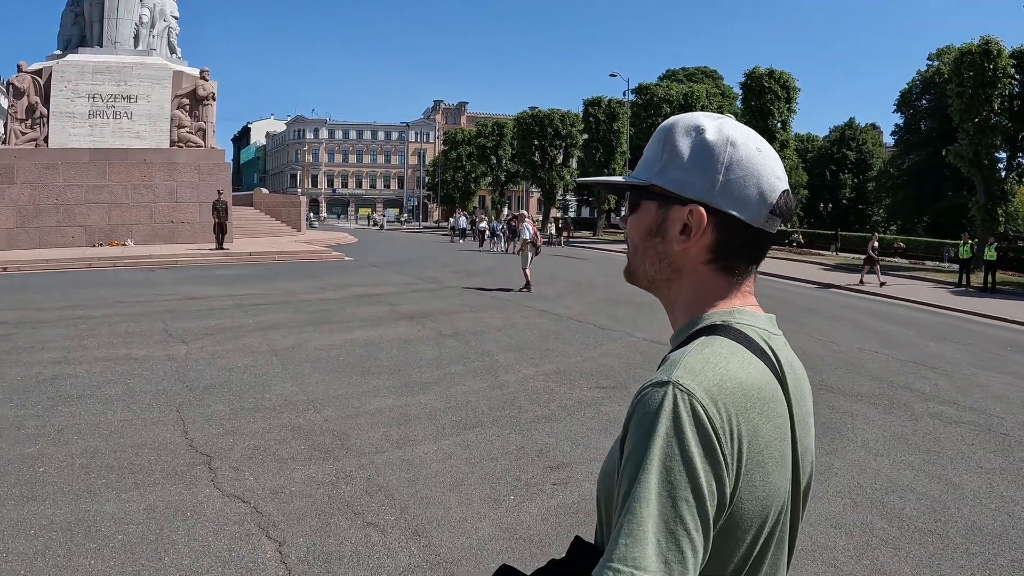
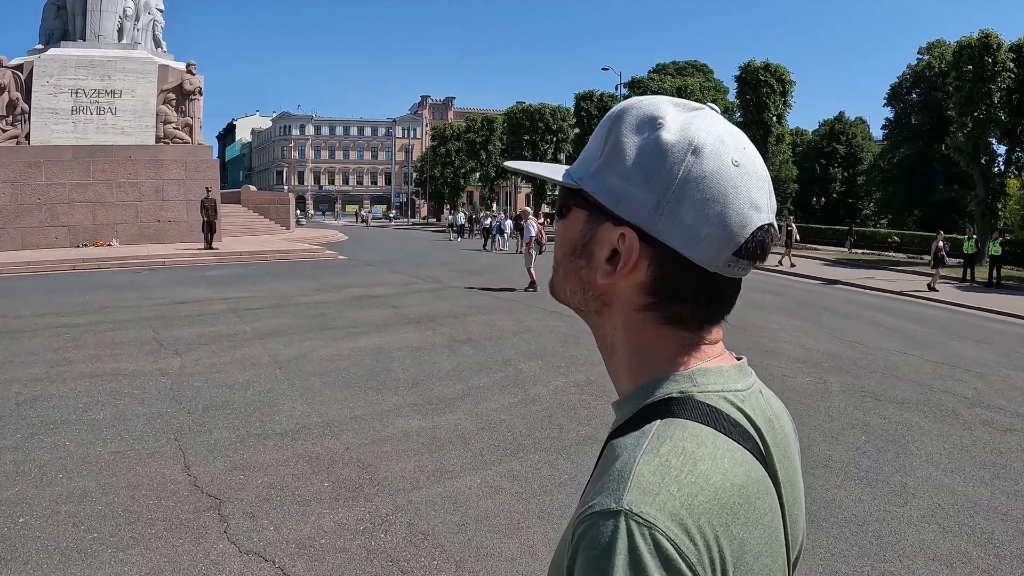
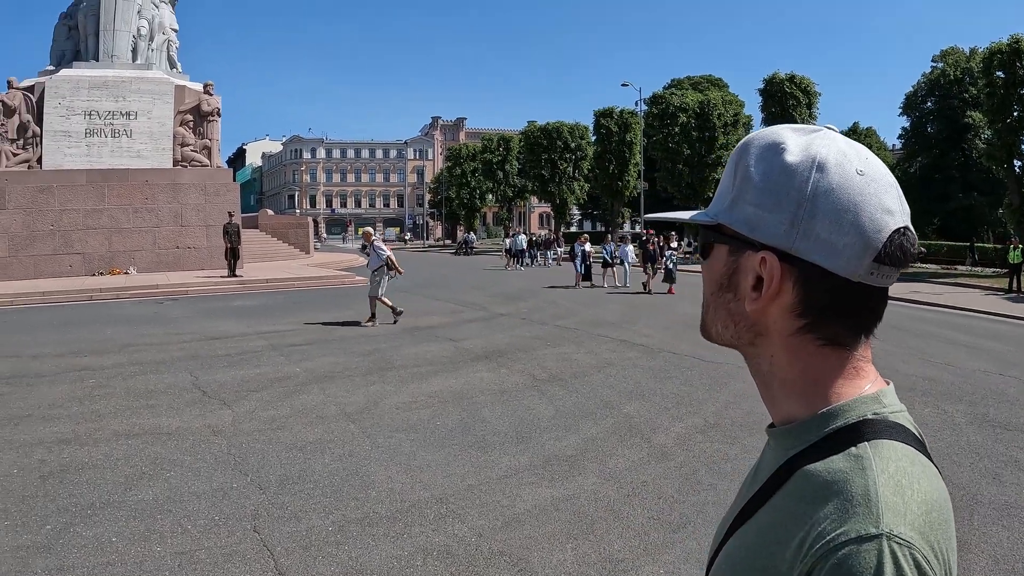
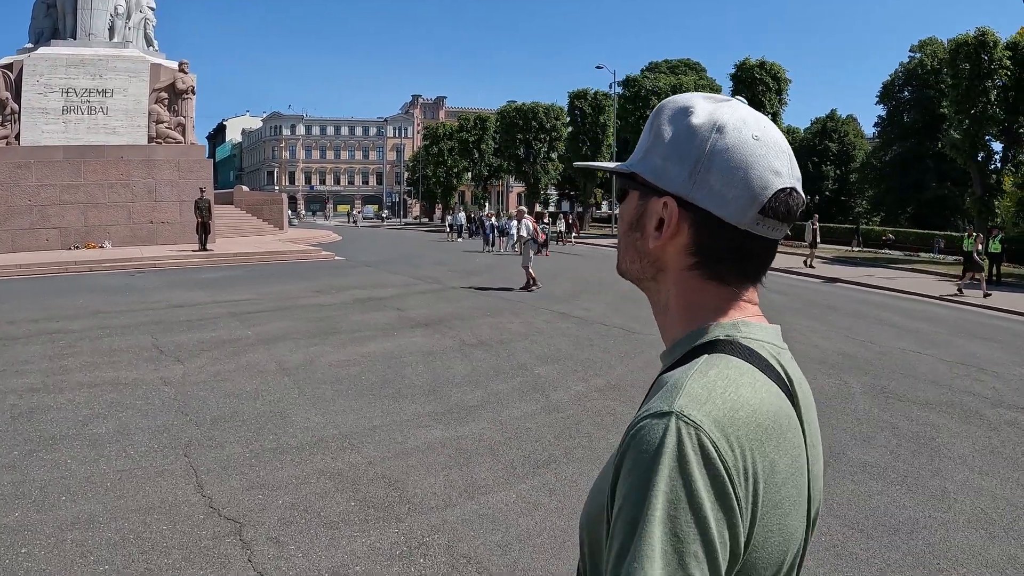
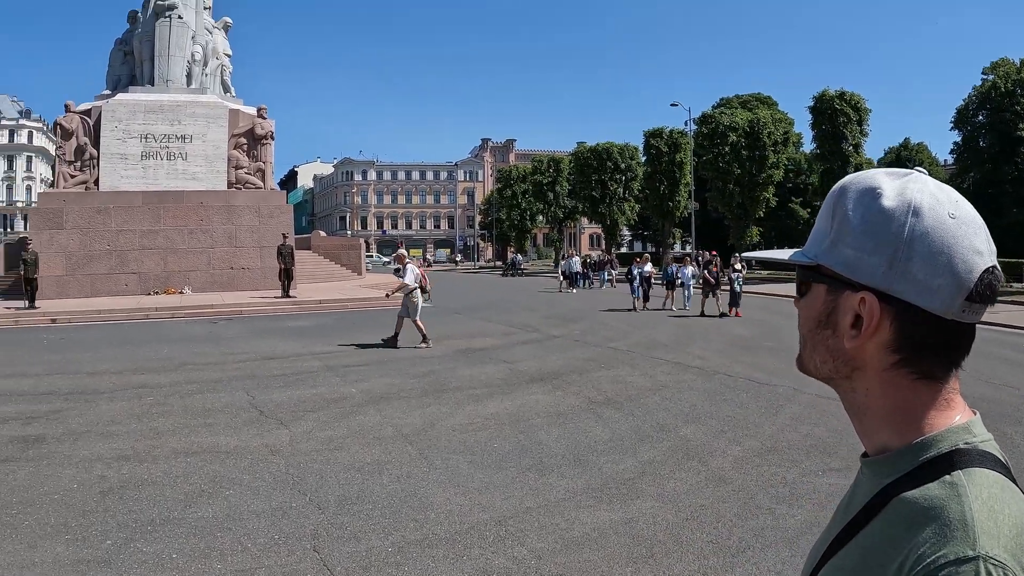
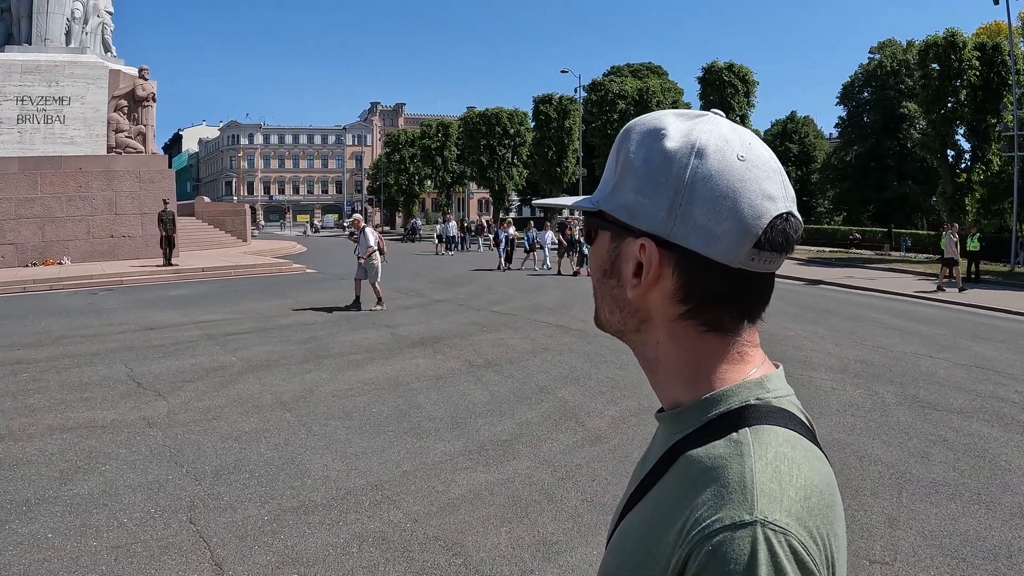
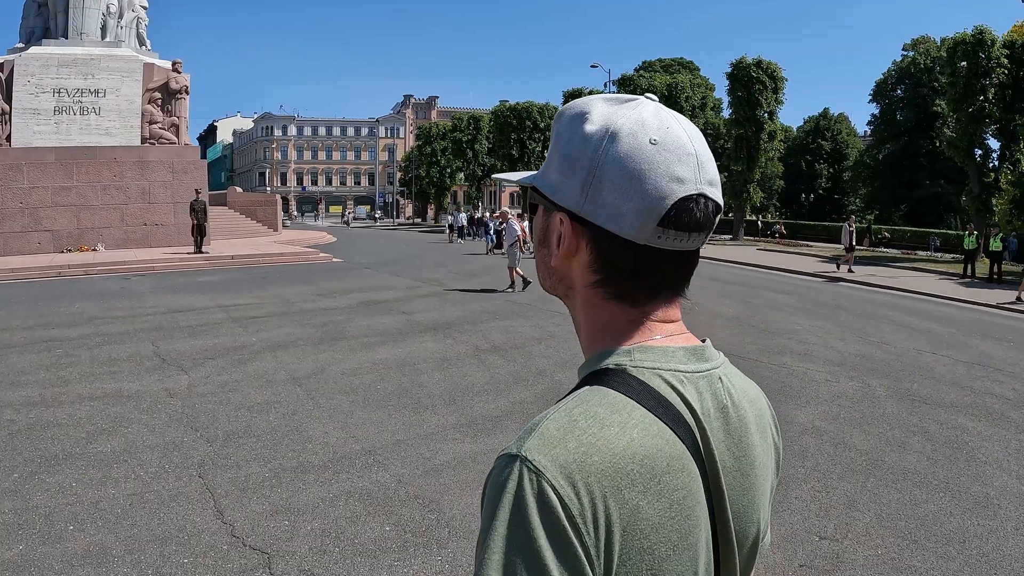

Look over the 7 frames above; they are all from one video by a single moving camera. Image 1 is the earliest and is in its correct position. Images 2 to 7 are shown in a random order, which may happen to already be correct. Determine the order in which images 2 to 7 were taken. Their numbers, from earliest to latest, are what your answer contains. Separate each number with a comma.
2, 4, 7, 6, 3, 5
